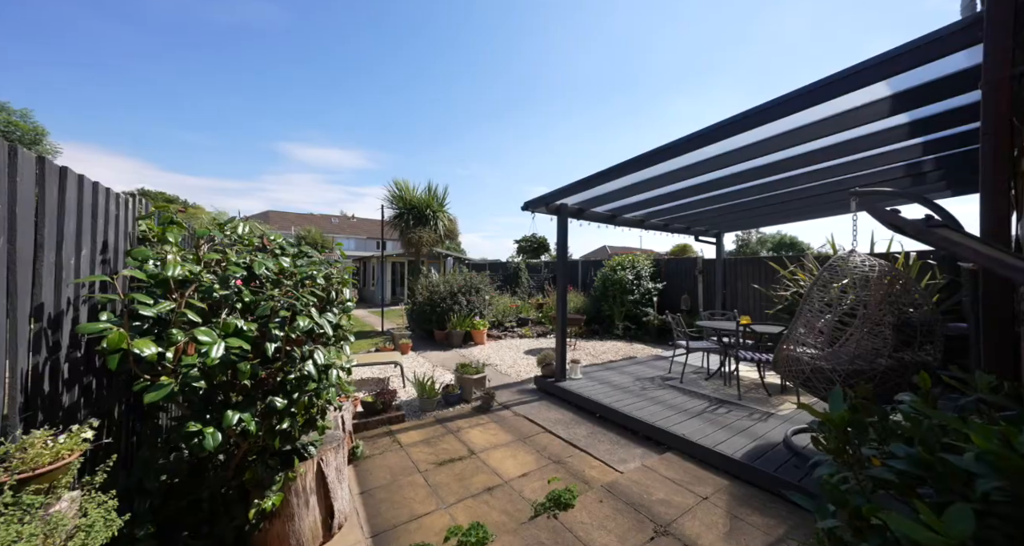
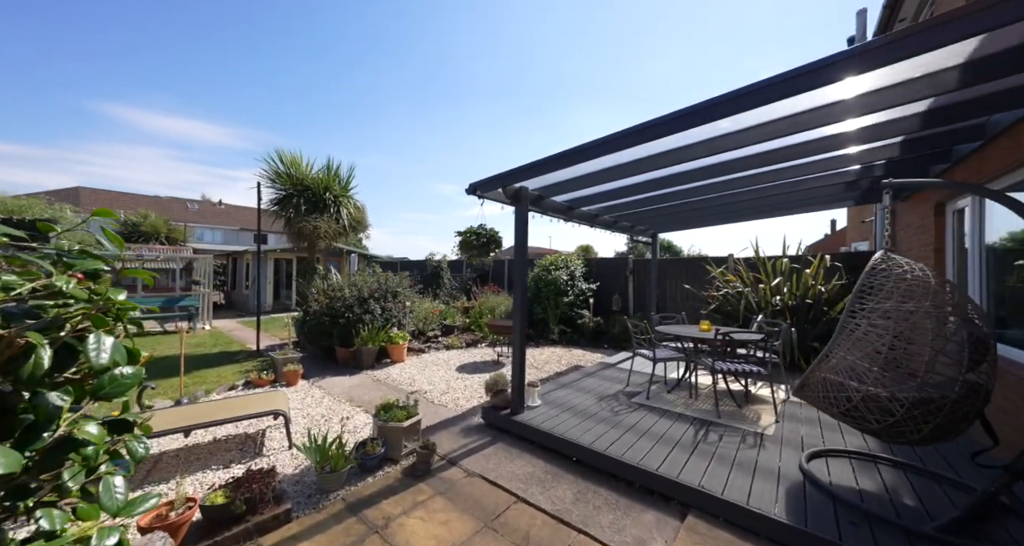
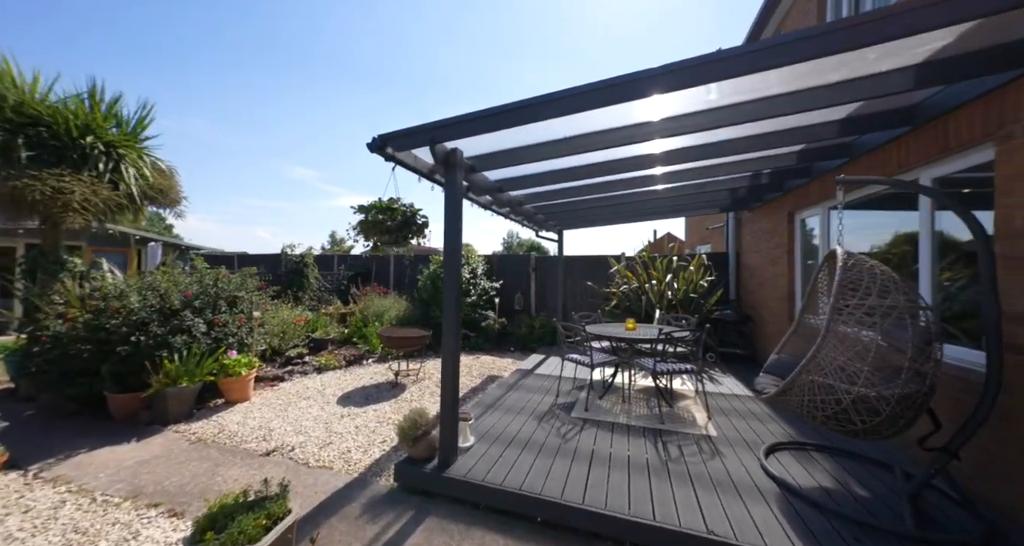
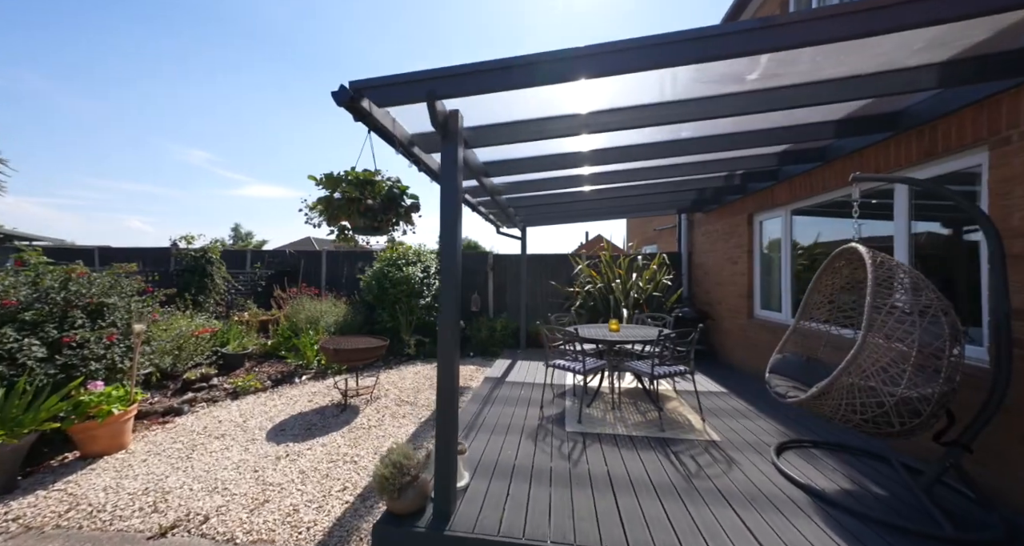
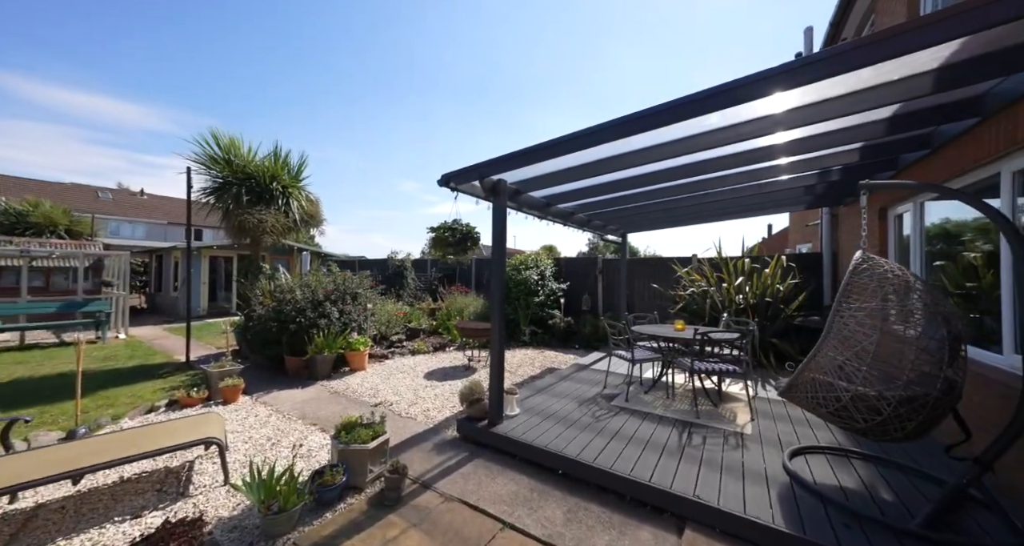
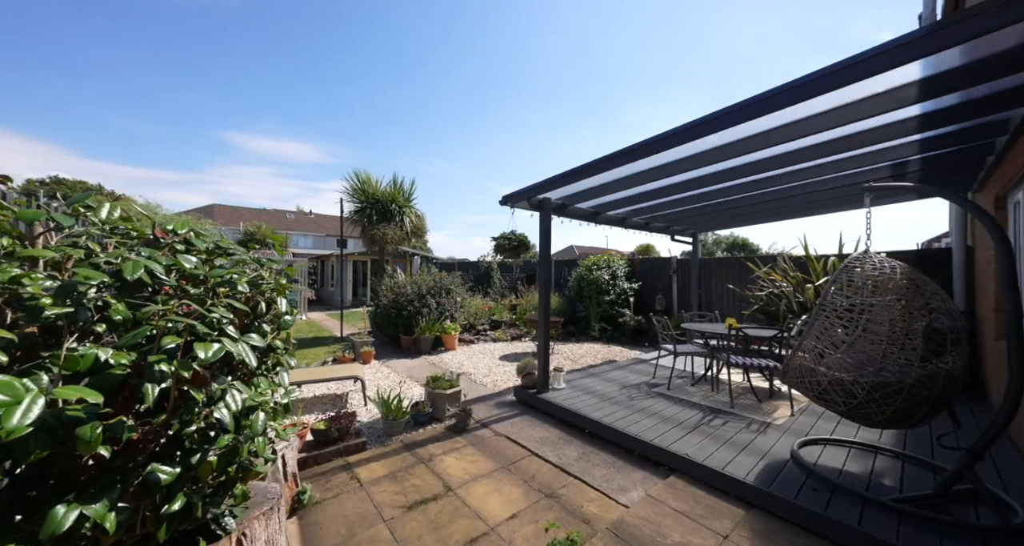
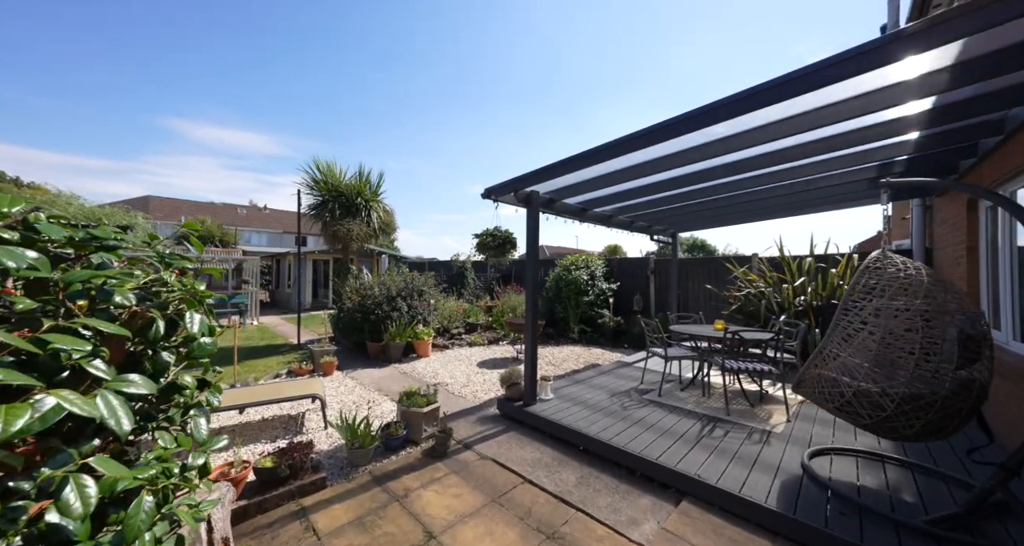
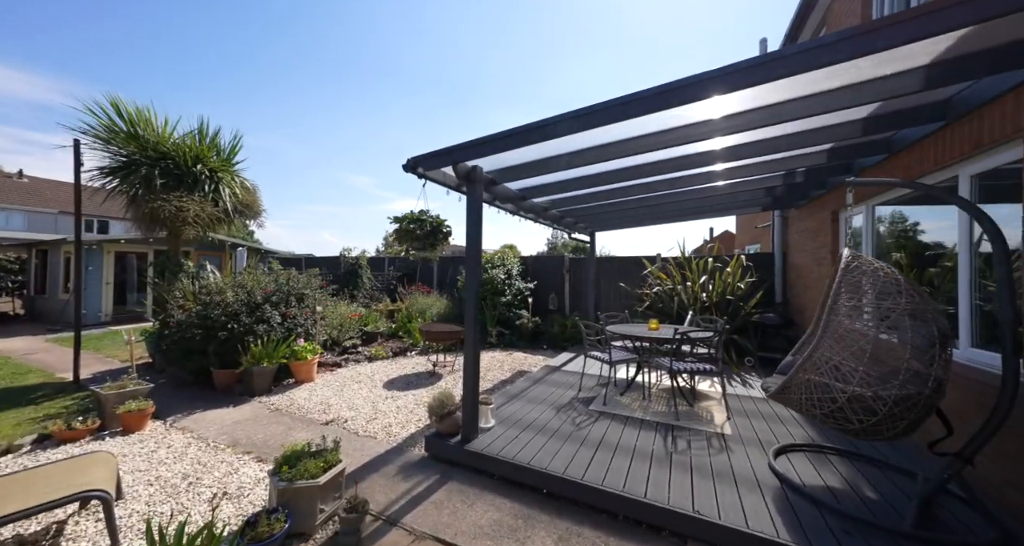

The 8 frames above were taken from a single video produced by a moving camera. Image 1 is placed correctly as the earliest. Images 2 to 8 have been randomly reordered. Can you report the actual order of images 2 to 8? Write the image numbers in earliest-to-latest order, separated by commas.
6, 7, 2, 5, 8, 3, 4
